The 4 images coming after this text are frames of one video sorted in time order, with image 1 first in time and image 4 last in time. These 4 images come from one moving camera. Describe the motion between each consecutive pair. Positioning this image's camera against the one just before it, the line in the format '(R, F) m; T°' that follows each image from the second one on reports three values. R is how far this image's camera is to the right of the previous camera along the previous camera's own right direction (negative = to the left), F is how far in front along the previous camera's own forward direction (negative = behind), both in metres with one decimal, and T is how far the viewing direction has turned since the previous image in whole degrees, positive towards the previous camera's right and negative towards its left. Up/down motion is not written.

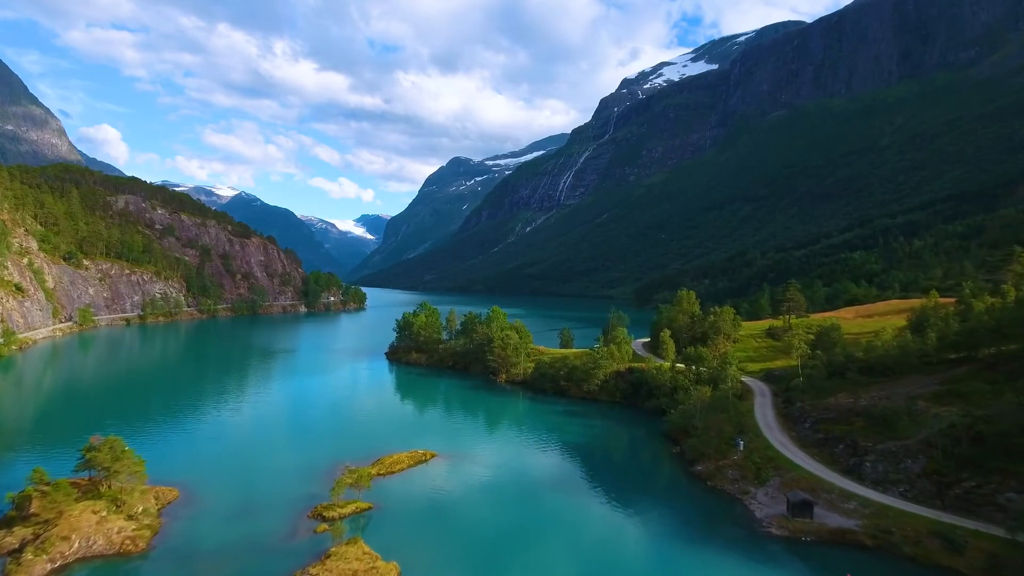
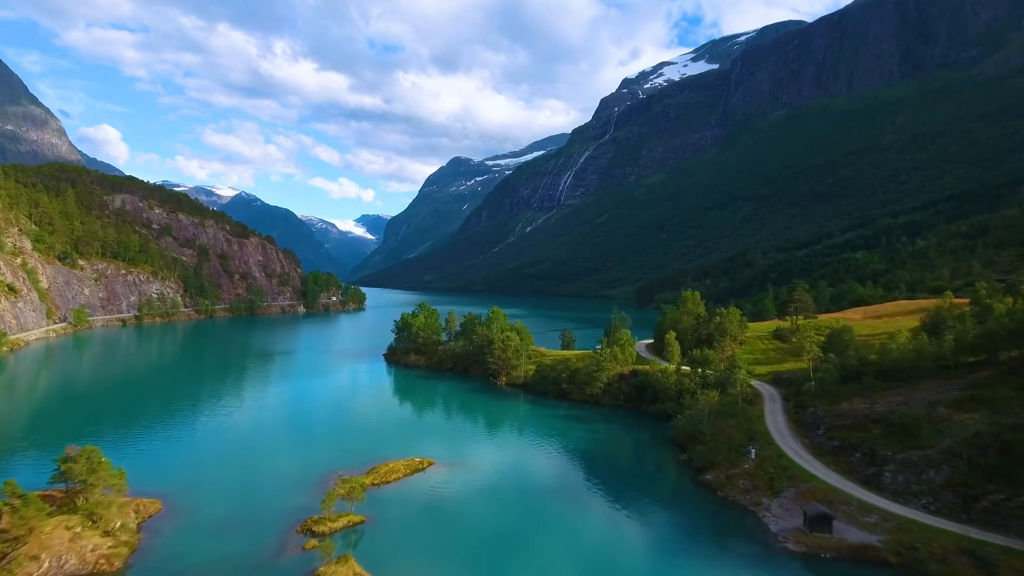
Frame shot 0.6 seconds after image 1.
(-0.1, +1.9) m; 0°
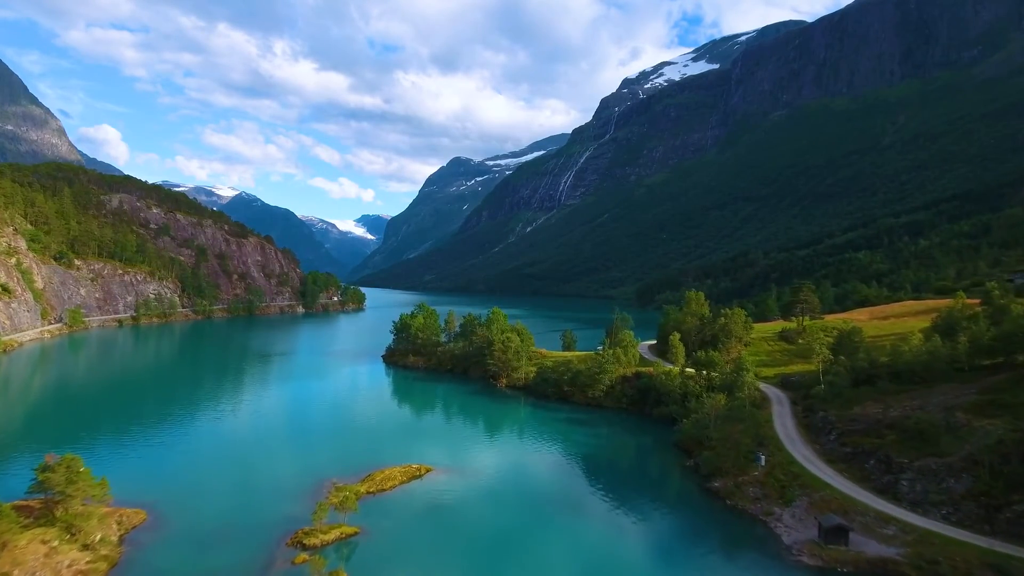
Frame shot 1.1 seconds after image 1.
(0.0, +1.5) m; 0°
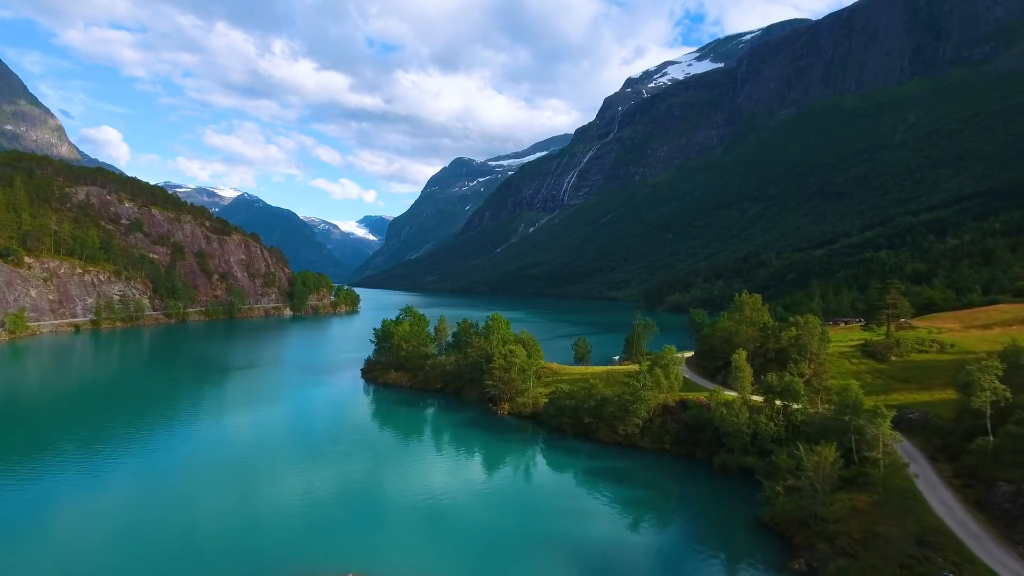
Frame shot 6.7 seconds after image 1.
(-0.3, +17.1) m; 0°
